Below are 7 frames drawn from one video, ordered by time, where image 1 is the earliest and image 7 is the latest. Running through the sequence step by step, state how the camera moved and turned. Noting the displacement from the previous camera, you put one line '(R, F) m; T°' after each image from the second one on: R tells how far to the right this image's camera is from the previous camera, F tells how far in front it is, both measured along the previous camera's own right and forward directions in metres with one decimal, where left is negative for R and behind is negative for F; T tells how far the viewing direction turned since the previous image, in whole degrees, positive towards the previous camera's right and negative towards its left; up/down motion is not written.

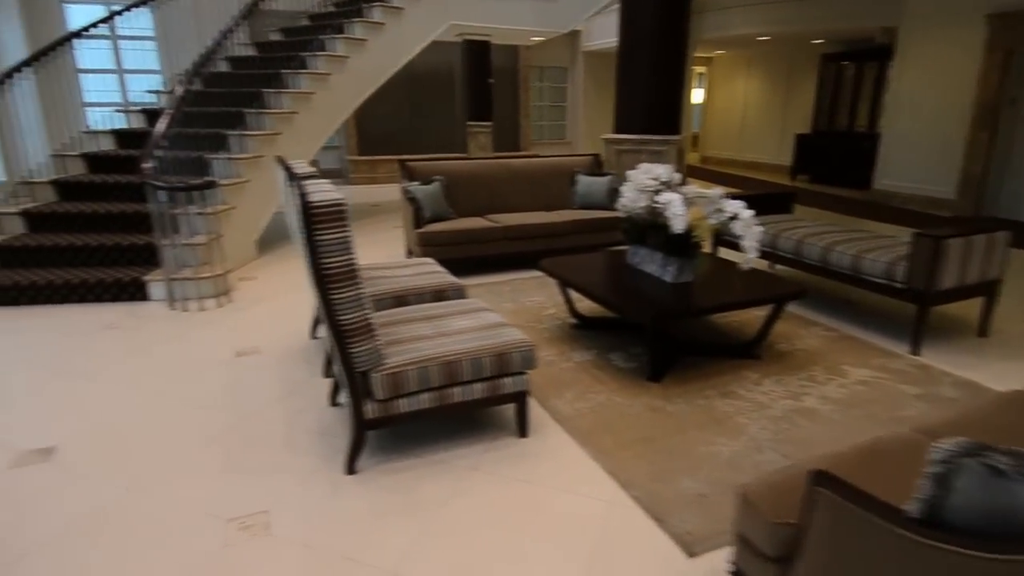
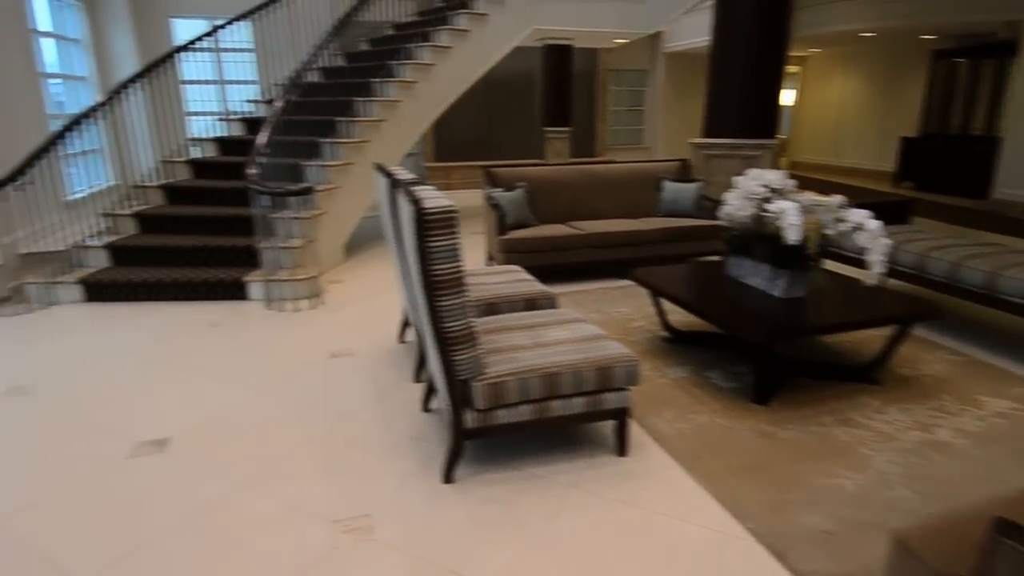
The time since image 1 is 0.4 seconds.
(-0.1, +0.1) m; -6°
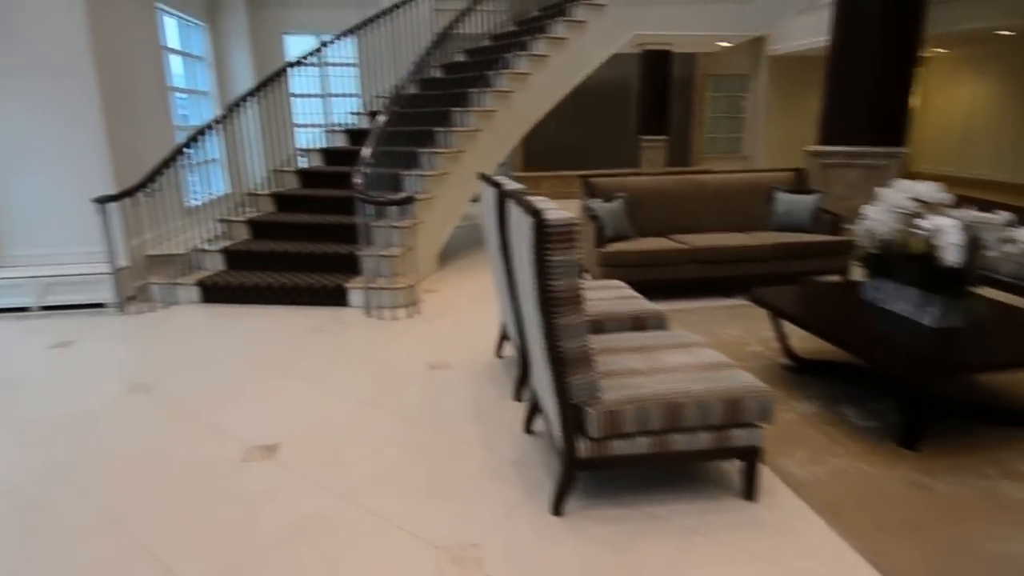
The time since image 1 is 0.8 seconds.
(-0.1, +0.1) m; -8°
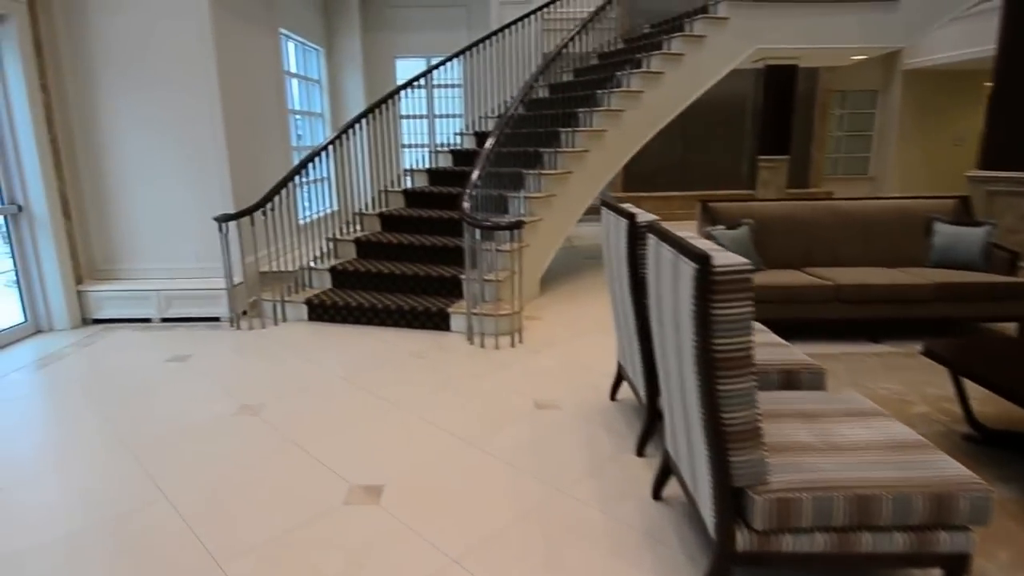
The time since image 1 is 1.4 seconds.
(-0.2, +0.2) m; -9°
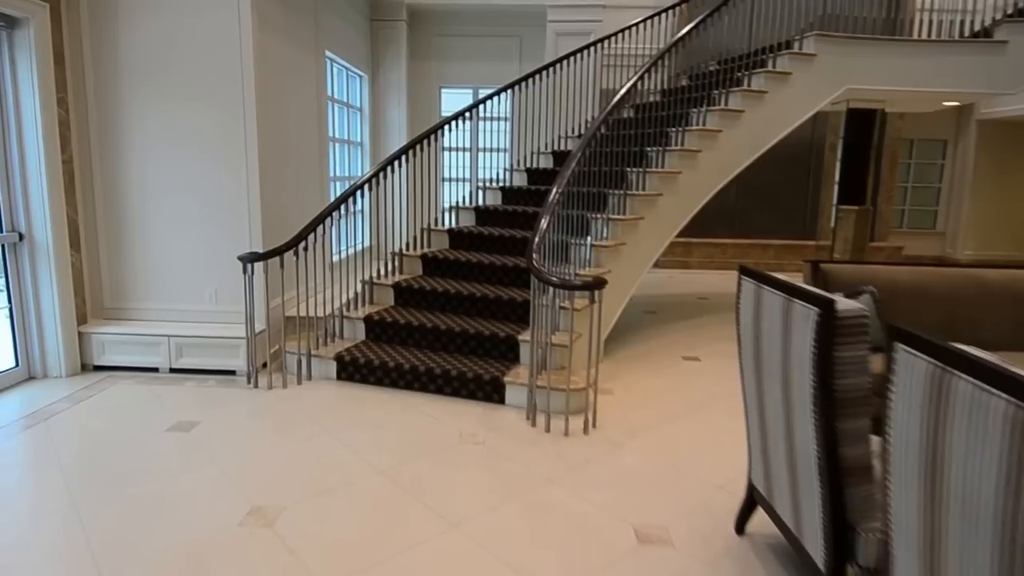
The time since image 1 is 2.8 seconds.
(-0.3, +0.6) m; -2°
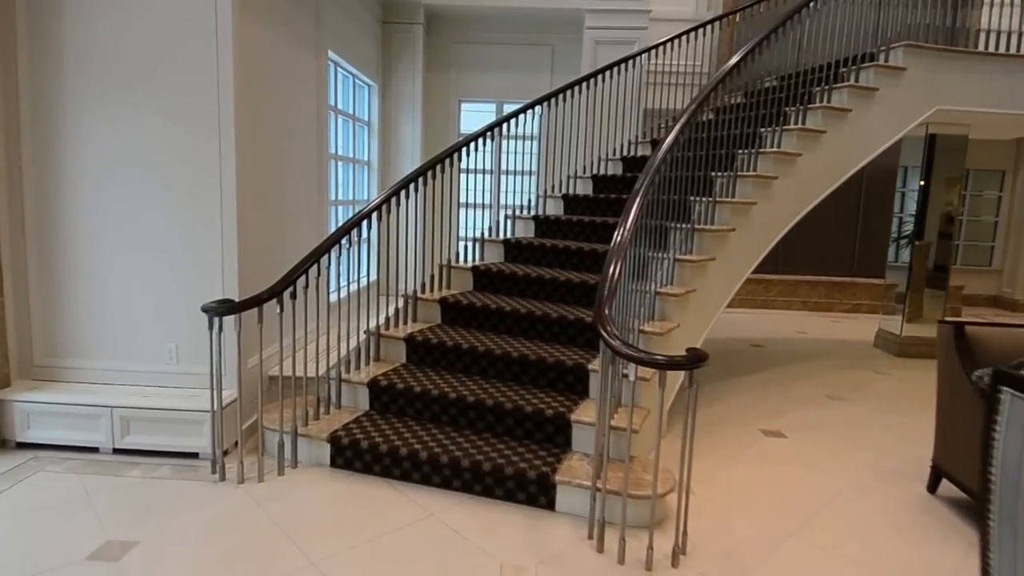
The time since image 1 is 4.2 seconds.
(-0.3, +0.9) m; 0°
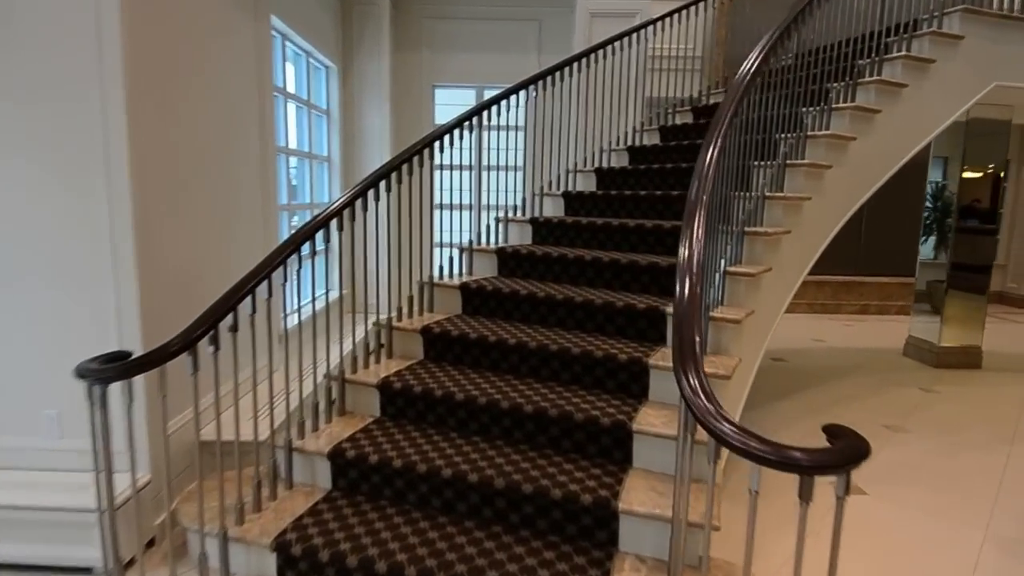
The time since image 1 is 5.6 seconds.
(-0.2, +0.8) m; +3°
